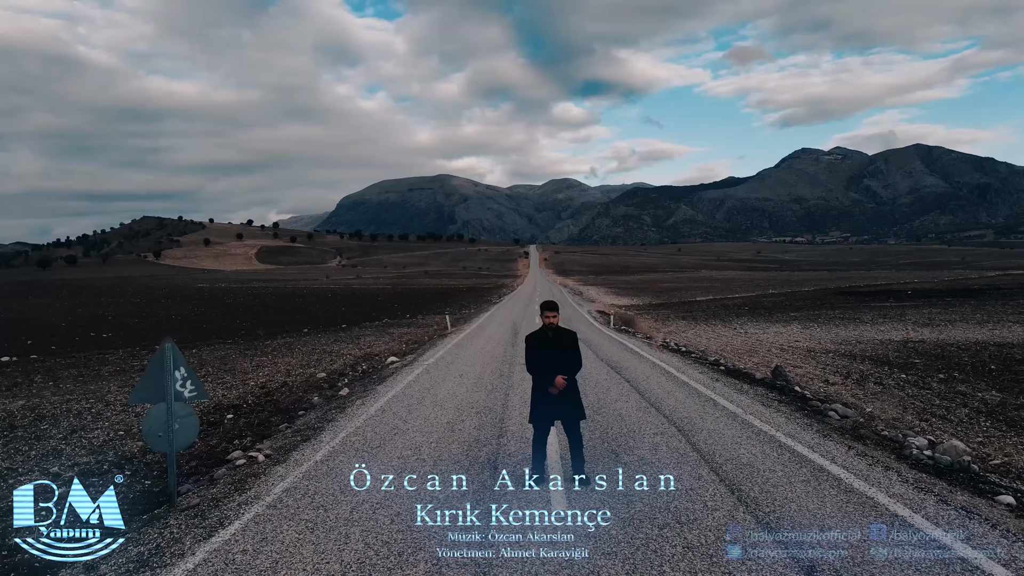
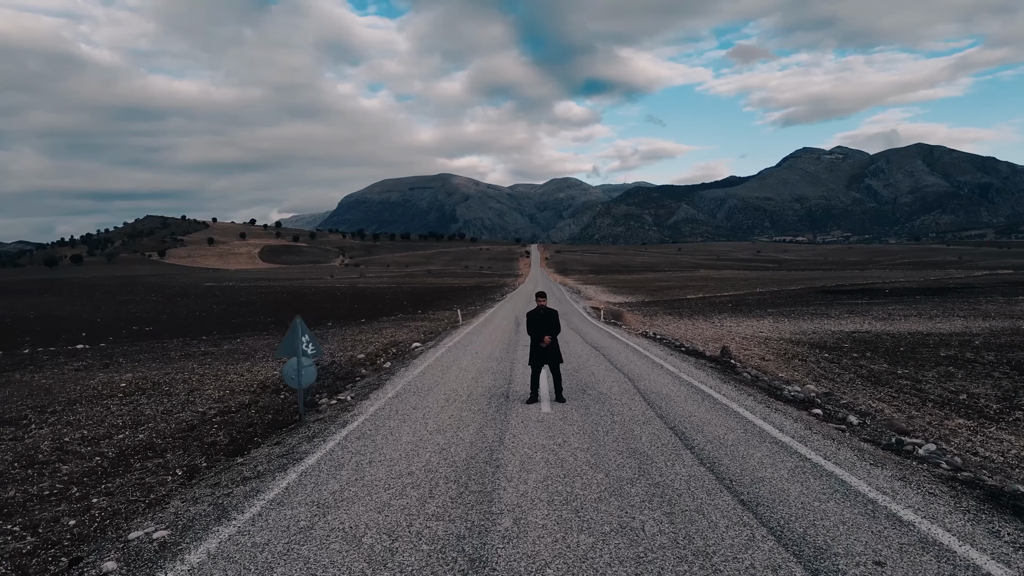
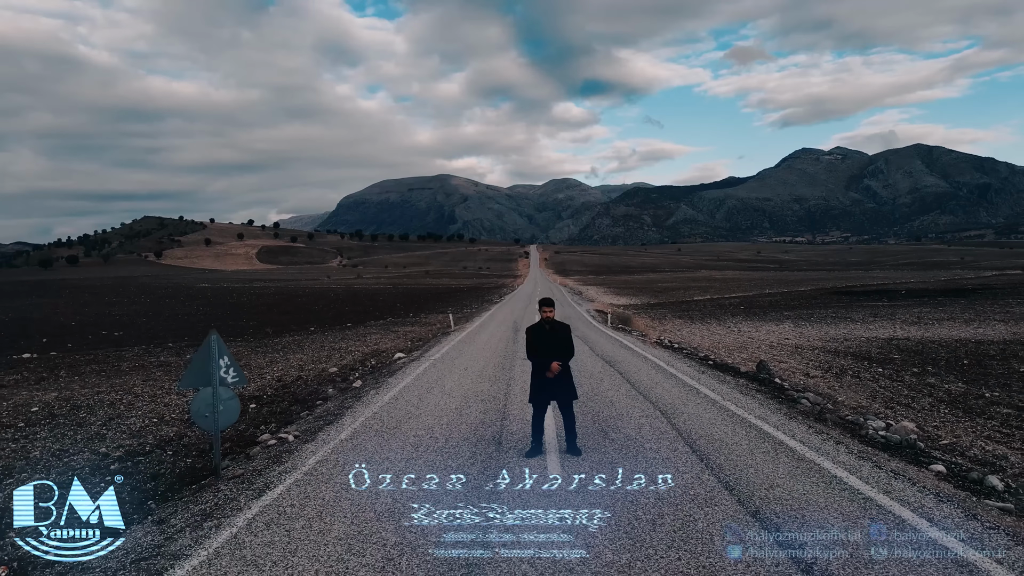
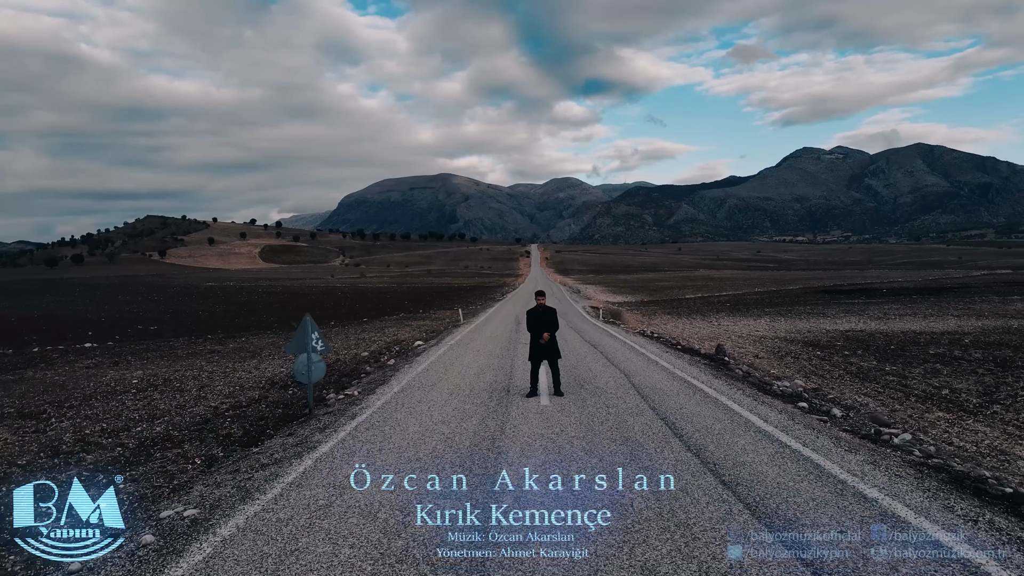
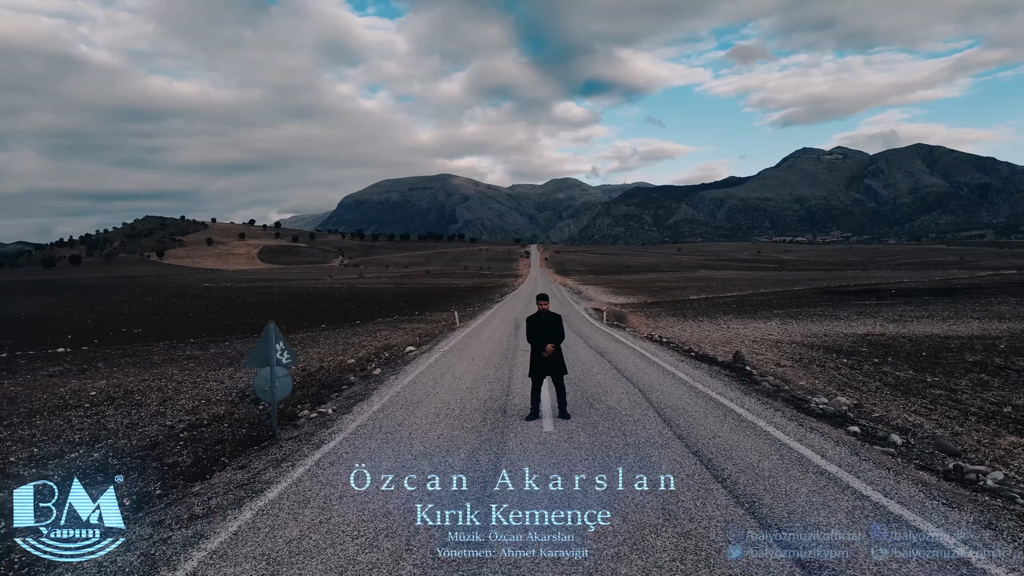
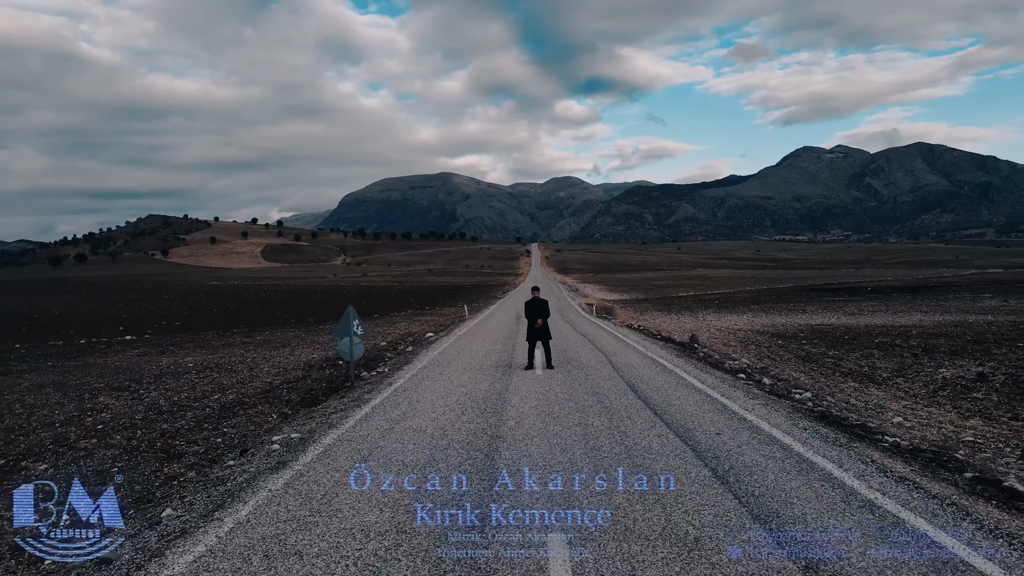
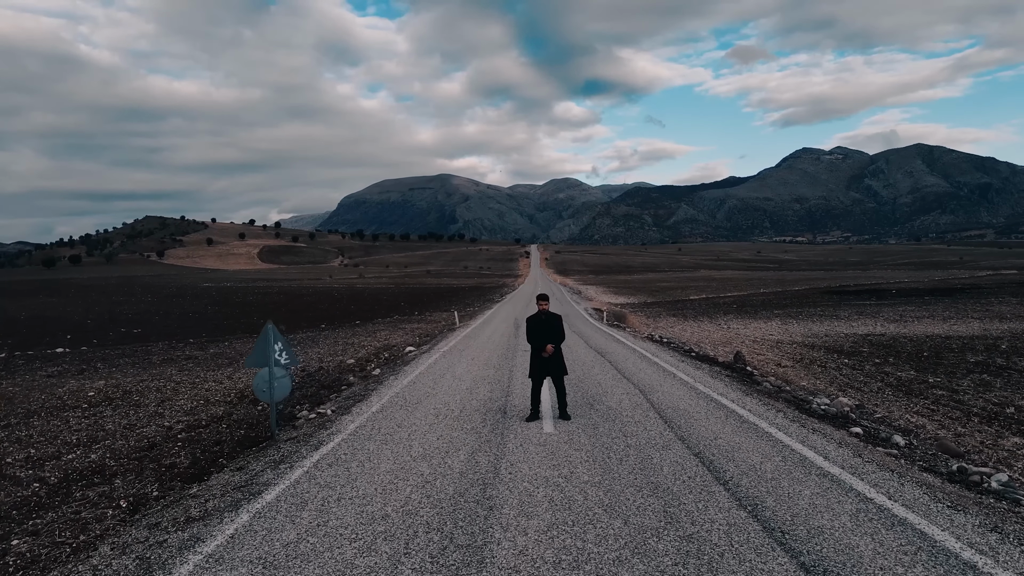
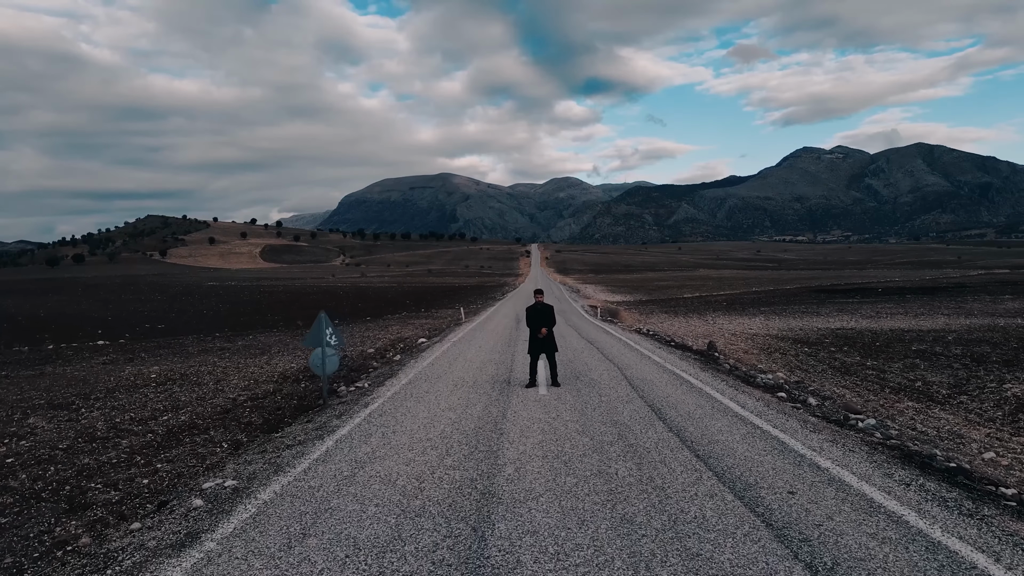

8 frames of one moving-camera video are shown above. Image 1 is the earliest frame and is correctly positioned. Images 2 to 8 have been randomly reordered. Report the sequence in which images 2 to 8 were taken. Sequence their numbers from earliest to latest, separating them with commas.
3, 5, 4, 6, 8, 2, 7
